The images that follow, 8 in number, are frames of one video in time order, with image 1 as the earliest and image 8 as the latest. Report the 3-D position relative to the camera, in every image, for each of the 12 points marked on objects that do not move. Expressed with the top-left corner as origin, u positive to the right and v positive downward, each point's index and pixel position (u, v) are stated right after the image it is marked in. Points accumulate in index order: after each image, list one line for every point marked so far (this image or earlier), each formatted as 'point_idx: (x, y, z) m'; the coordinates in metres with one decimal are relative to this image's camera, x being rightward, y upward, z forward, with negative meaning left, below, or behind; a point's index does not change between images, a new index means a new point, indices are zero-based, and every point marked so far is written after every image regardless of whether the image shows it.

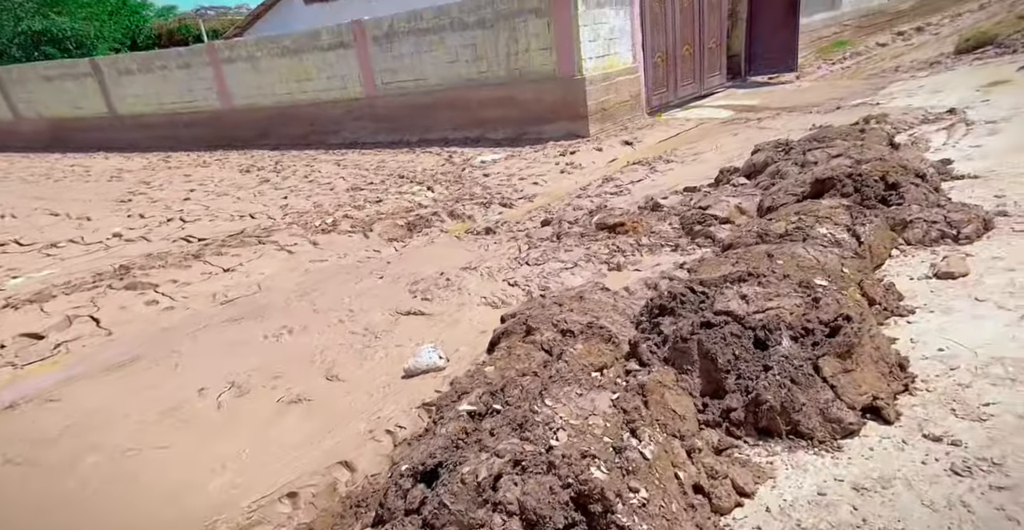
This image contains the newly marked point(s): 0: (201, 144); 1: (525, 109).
0: (-6.0, +2.4, +11.7) m
1: (+0.2, +2.2, +8.4) m
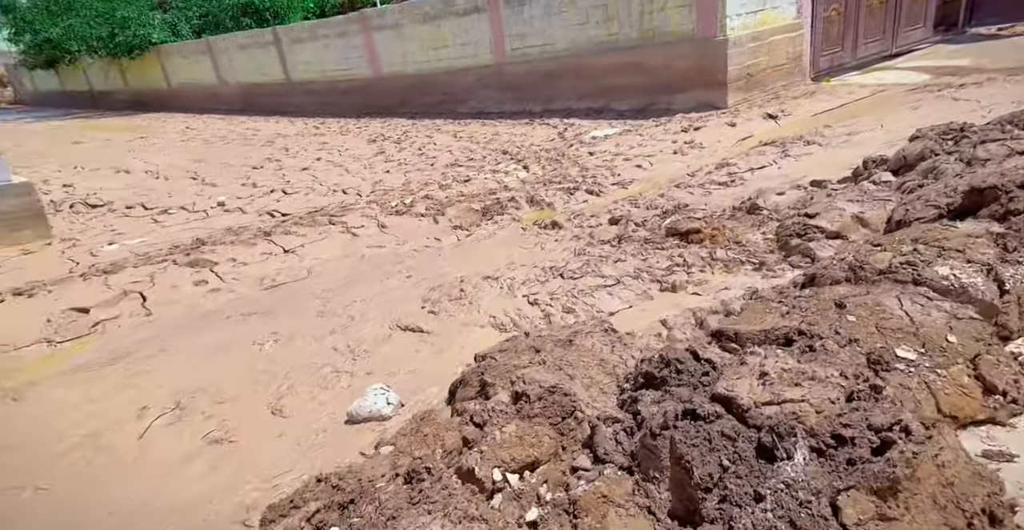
0: (-3.3, +3.3, +12.4) m
1: (+1.9, +2.5, +7.6) m
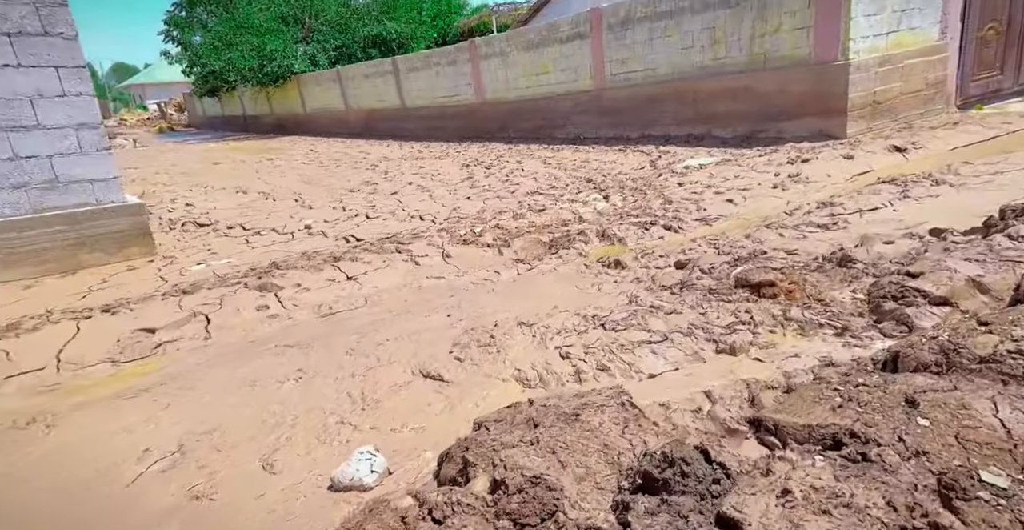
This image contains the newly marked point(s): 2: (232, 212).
0: (-1.1, +2.8, +12.8) m
1: (+3.1, +2.0, +7.1) m
2: (-2.7, +0.5, +5.6) m
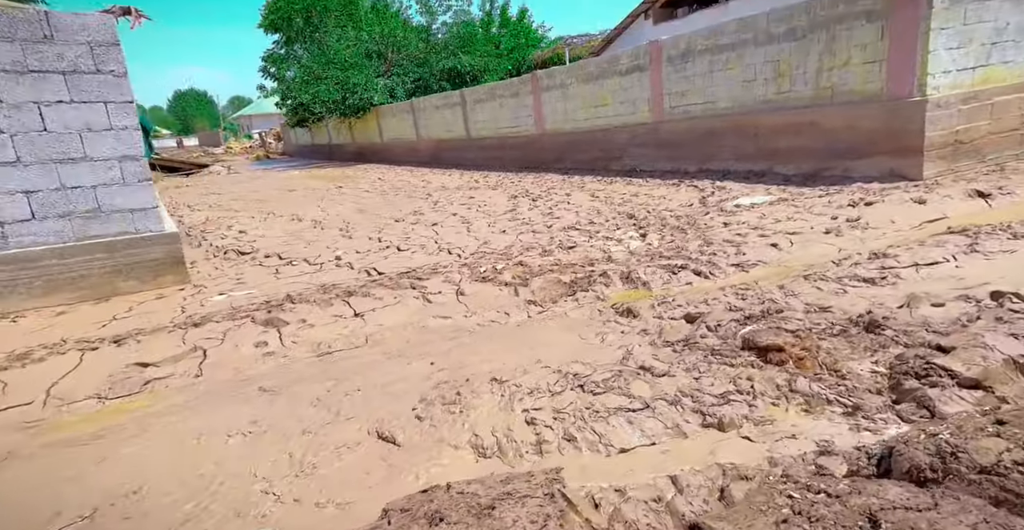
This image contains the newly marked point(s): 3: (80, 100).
0: (+0.1, +2.1, +12.8) m
1: (+3.6, +1.4, +6.7) m
2: (-2.3, +0.2, +5.8) m
3: (-2.7, +1.1, +3.6) m
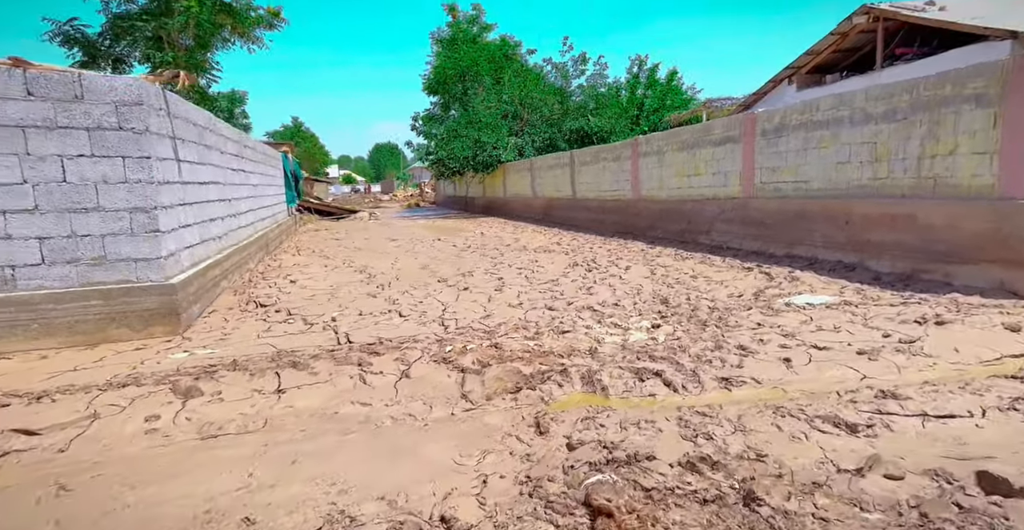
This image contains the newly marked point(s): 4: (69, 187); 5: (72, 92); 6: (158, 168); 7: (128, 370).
0: (+2.0, +0.7, +12.5) m
1: (+4.0, +0.3, +5.8) m
2: (-2.1, -0.3, +6.0) m
3: (-2.8, +0.8, +4.1) m
4: (-3.0, +0.5, +4.0) m
5: (-2.9, +1.2, +4.0) m
6: (-2.6, +0.7, +4.4) m
7: (-2.2, -0.6, +3.4) m
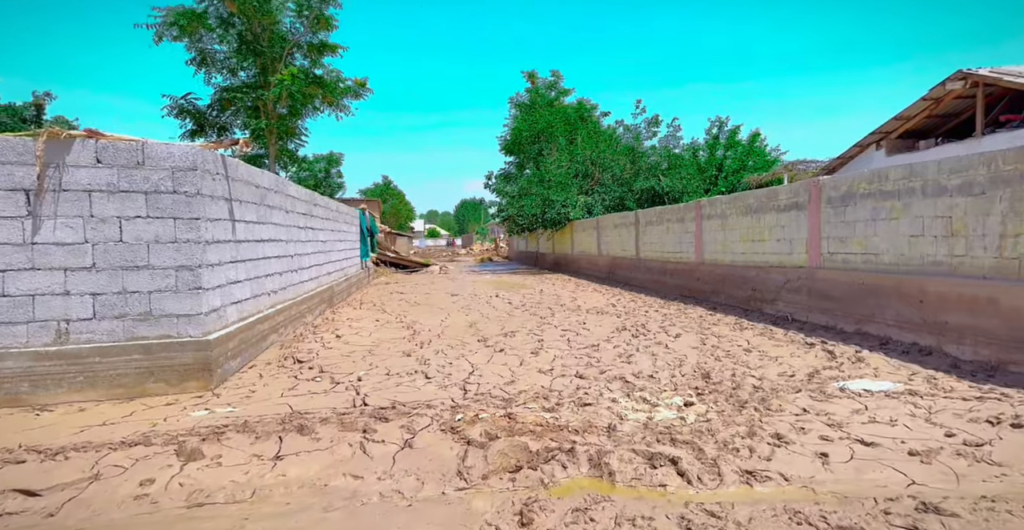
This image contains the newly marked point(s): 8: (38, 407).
0: (+3.1, -0.6, +12.2) m
1: (+4.3, -0.4, +5.2) m
2: (-1.7, -0.9, +6.1) m
3: (-2.7, +0.4, +4.4) m
4: (-2.8, +0.1, +4.3) m
5: (-2.8, +0.8, +4.3) m
6: (-2.4, +0.3, +4.7) m
7: (-2.1, -0.9, +3.5) m
8: (-3.3, -1.0, +4.1) m
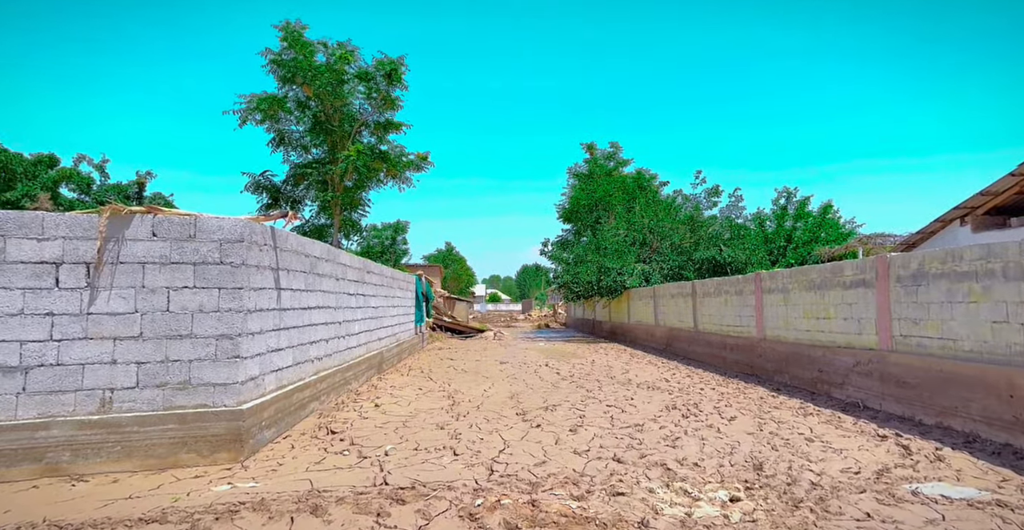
0: (+4.1, -2.1, +11.6) m
1: (+4.6, -1.1, +4.6) m
2: (-1.3, -1.6, +6.0) m
3: (-2.4, -0.2, +4.6) m
4: (-2.6, -0.4, +4.5) m
5: (-2.5, +0.3, +4.6) m
6: (-2.1, -0.3, +4.8) m
7: (-2.0, -1.4, +3.5) m
8: (-3.1, -1.5, +4.2) m
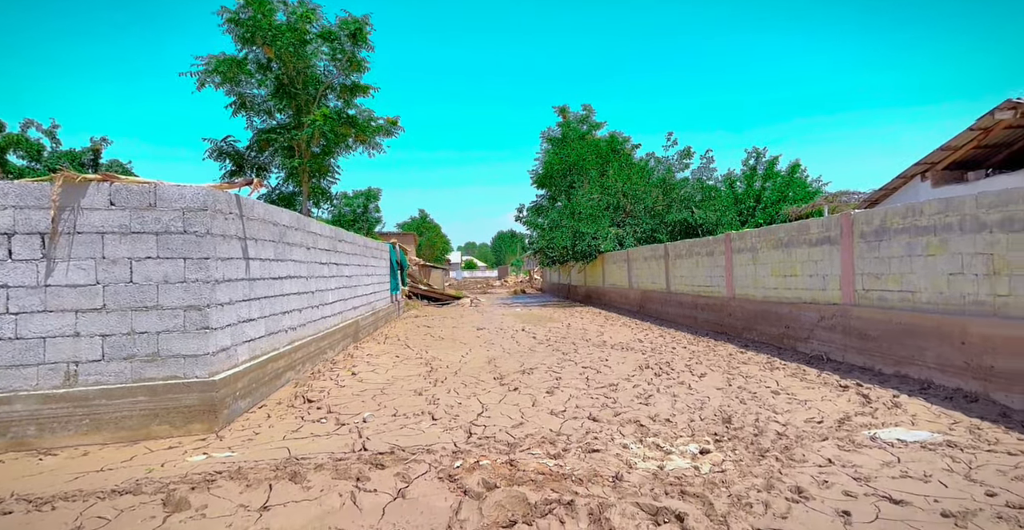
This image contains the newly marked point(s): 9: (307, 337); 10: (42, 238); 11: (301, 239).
0: (+3.6, -1.3, +11.8) m
1: (+4.4, -0.7, +4.8) m
2: (-1.6, -1.3, +6.1) m
3: (-2.6, +0.1, +4.4) m
4: (-2.8, -0.2, +4.4) m
5: (-2.7, +0.5, +4.4) m
6: (-2.3, 0.0, +4.7) m
7: (-2.1, -1.2, +3.5) m
8: (-3.2, -1.3, +4.1) m
9: (-2.7, -1.0, +7.9) m
10: (-3.3, +0.2, +4.2) m
11: (-2.9, +0.3, +8.1) m
